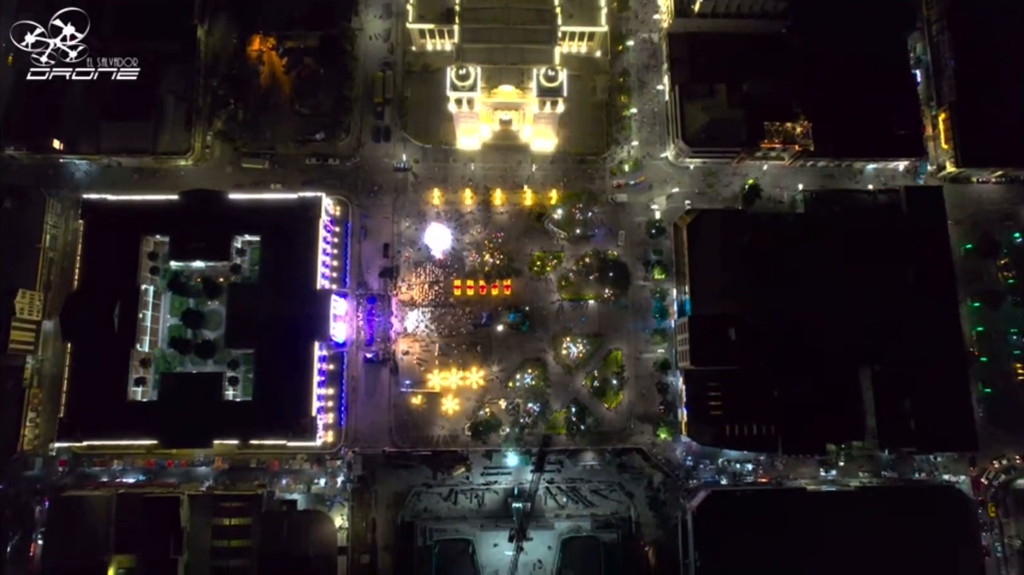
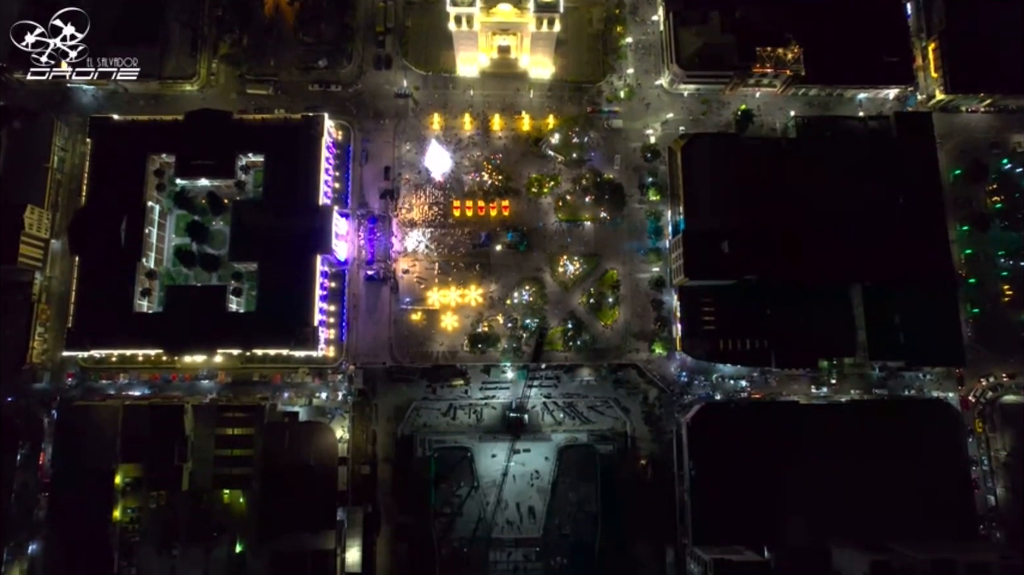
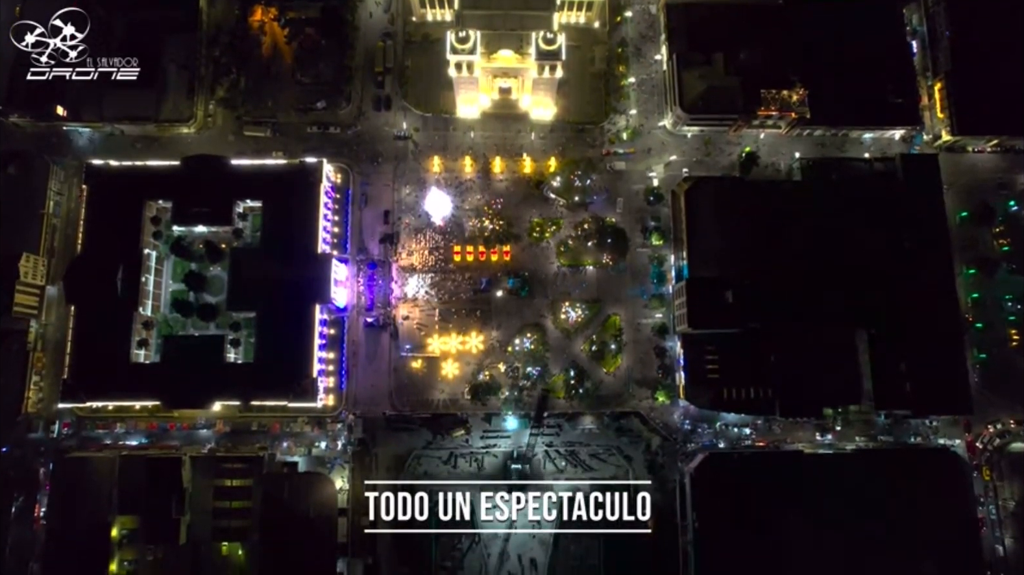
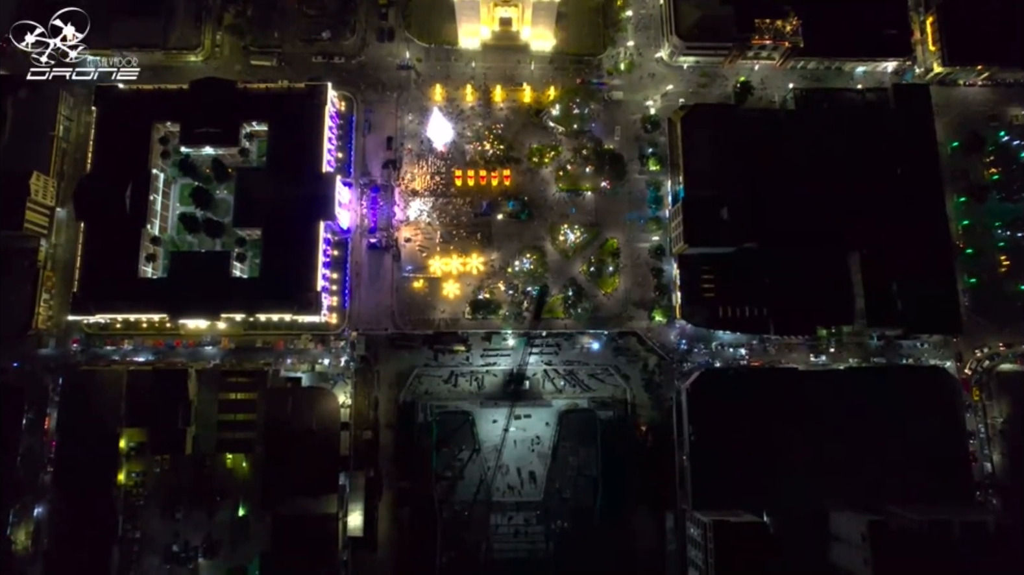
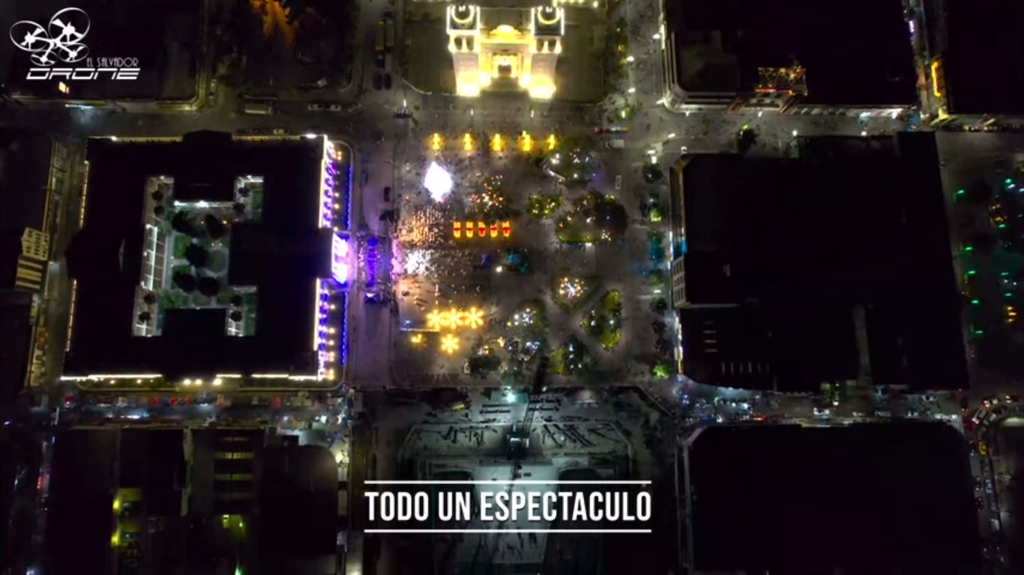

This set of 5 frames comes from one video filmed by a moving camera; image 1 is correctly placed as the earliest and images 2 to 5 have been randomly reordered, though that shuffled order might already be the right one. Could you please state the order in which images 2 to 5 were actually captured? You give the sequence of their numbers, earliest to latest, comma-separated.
3, 5, 2, 4
